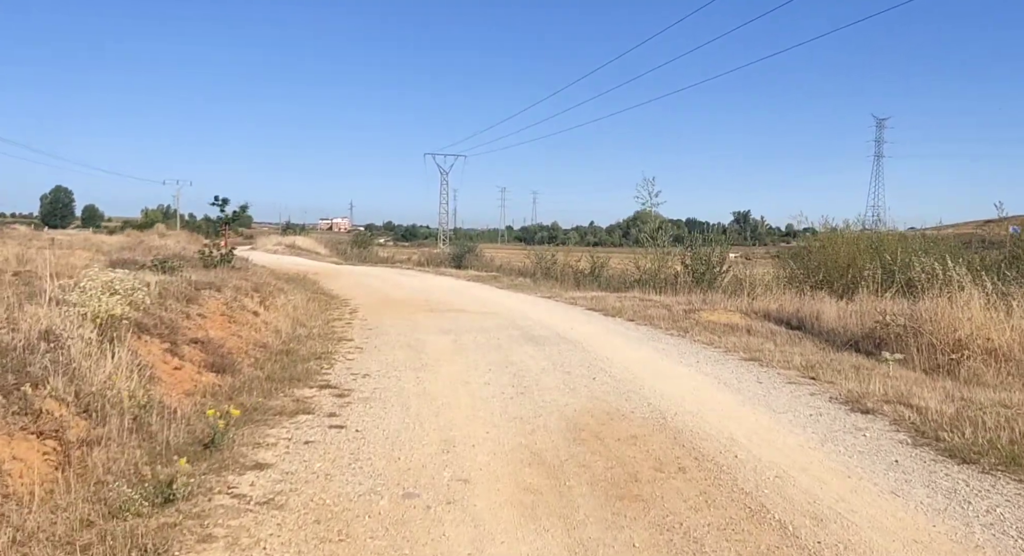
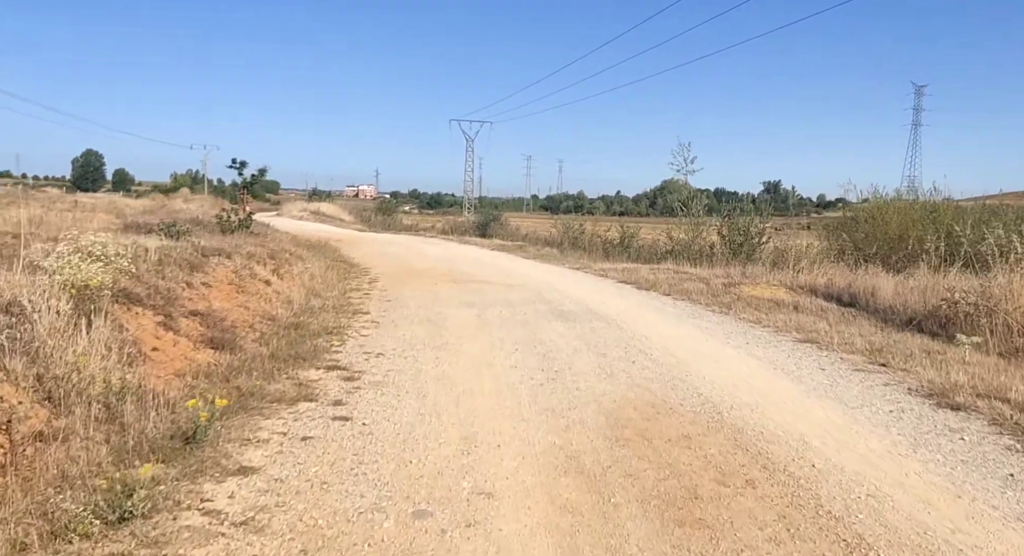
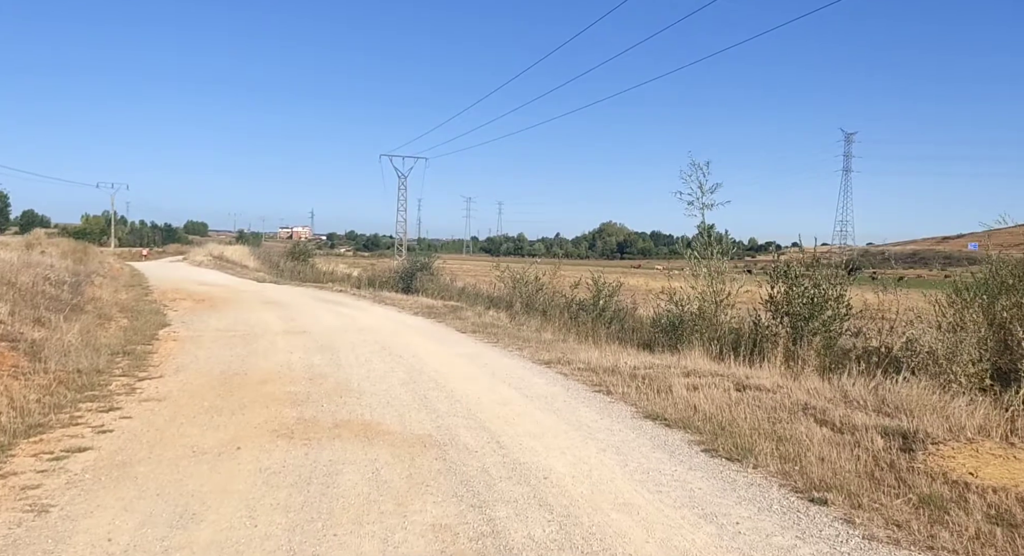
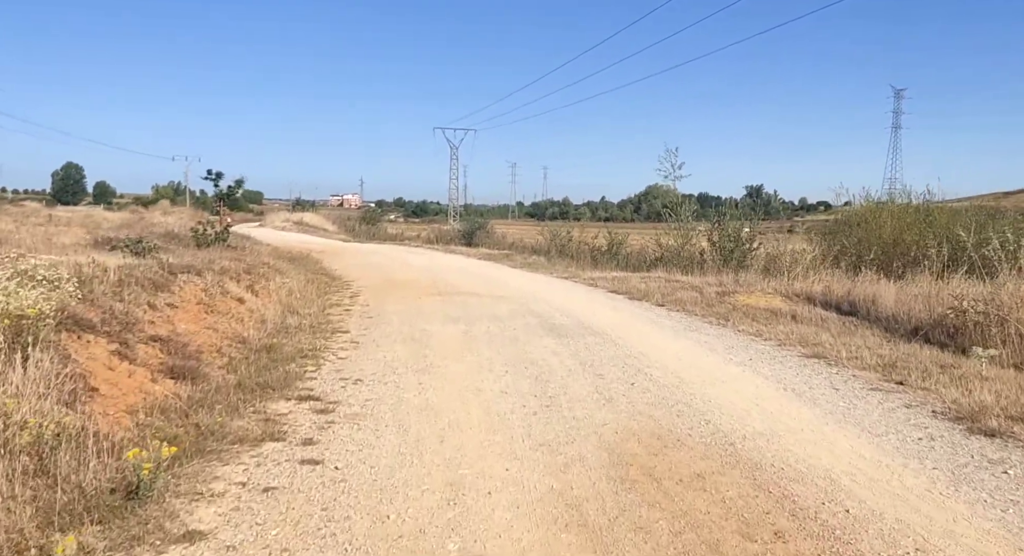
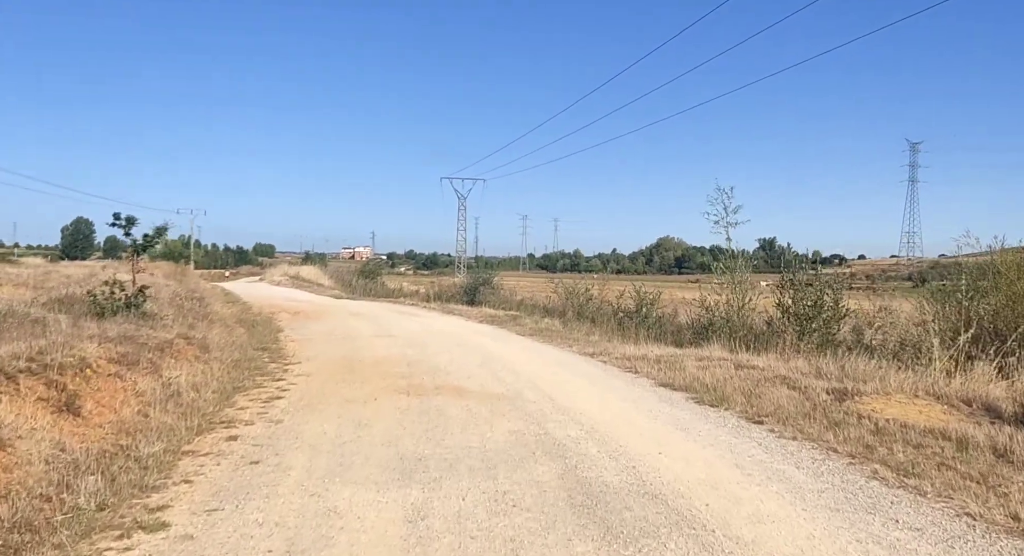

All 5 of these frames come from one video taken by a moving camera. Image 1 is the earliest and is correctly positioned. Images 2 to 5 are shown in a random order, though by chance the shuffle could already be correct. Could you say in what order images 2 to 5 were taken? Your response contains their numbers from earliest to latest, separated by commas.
2, 4, 5, 3
